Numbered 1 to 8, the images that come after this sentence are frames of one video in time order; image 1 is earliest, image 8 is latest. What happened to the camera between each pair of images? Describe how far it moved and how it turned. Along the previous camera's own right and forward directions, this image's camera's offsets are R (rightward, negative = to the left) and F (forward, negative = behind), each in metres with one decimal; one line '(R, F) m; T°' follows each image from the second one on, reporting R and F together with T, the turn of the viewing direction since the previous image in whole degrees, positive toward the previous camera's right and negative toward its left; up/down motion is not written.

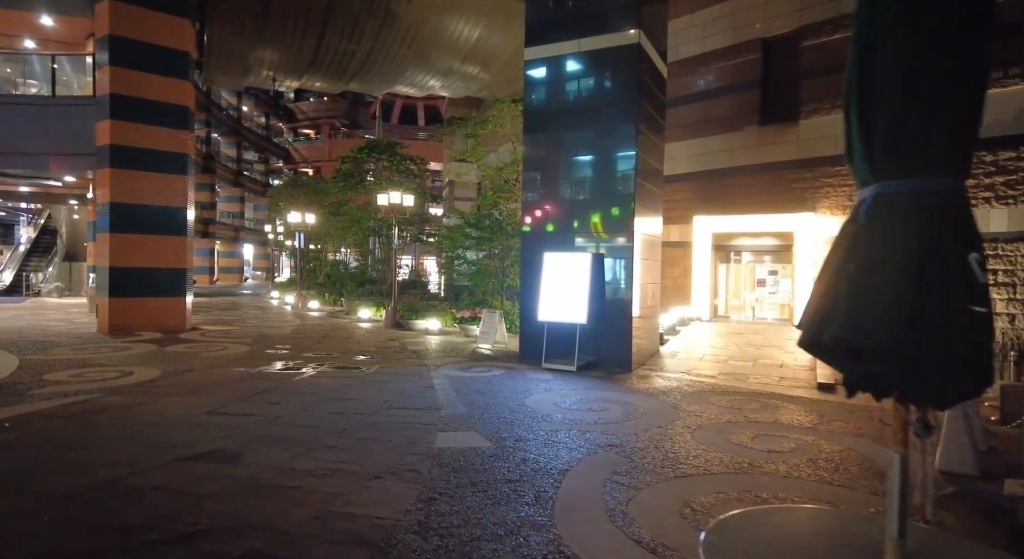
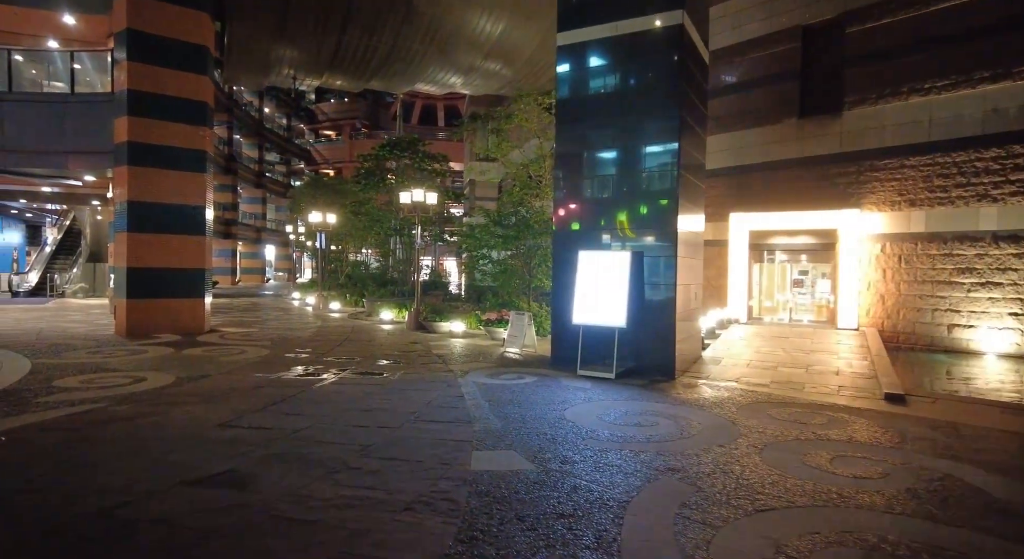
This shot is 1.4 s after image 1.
(-0.2, +0.6) m; -2°
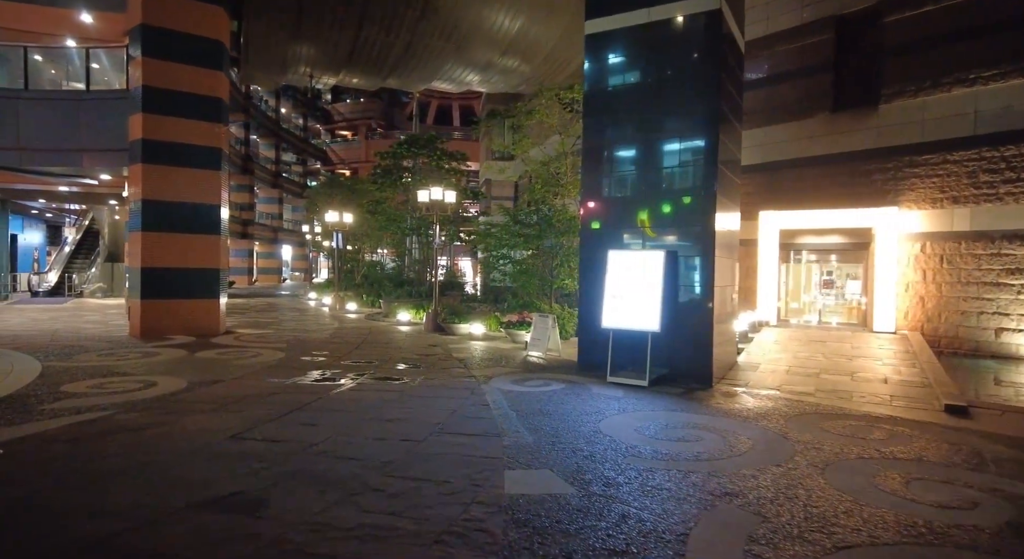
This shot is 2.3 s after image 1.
(-0.2, +0.5) m; -1°
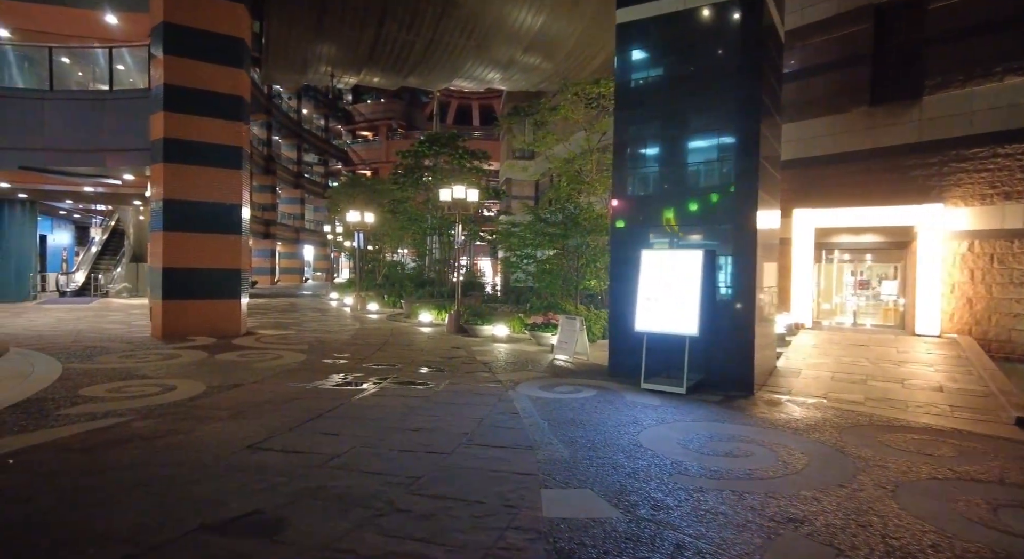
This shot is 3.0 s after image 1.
(-0.1, +0.4) m; -2°
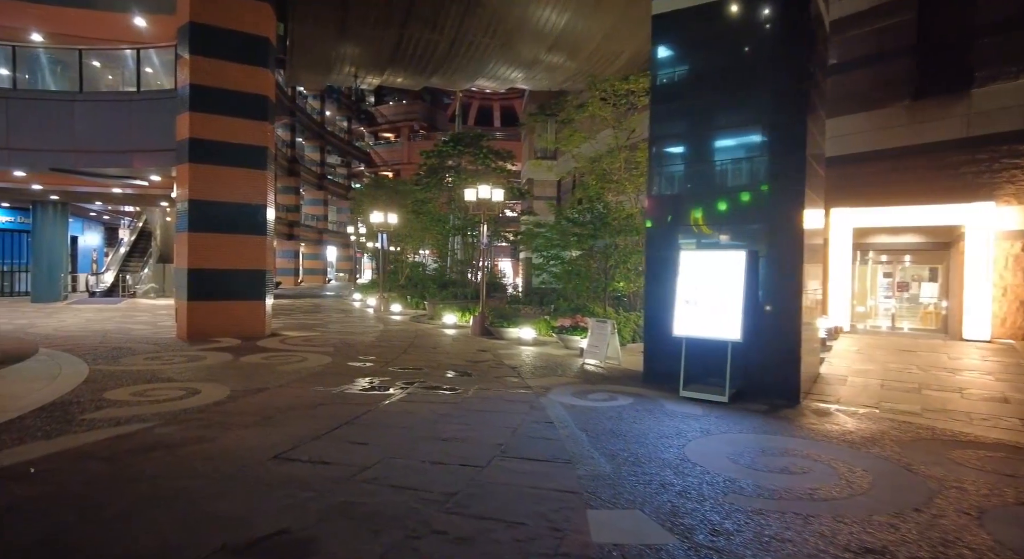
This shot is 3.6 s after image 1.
(-0.2, +0.3) m; -2°
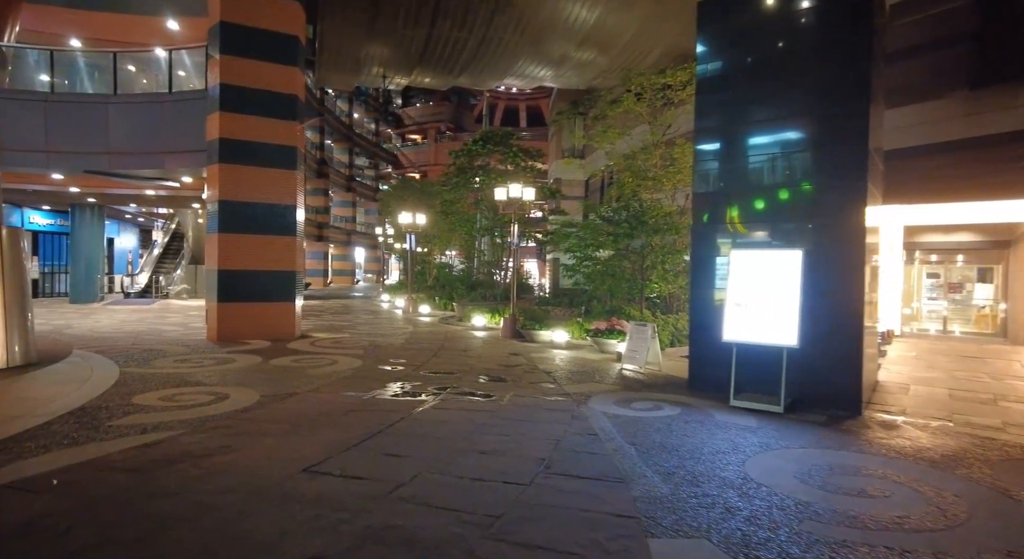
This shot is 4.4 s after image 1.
(-0.2, +0.4) m; -3°
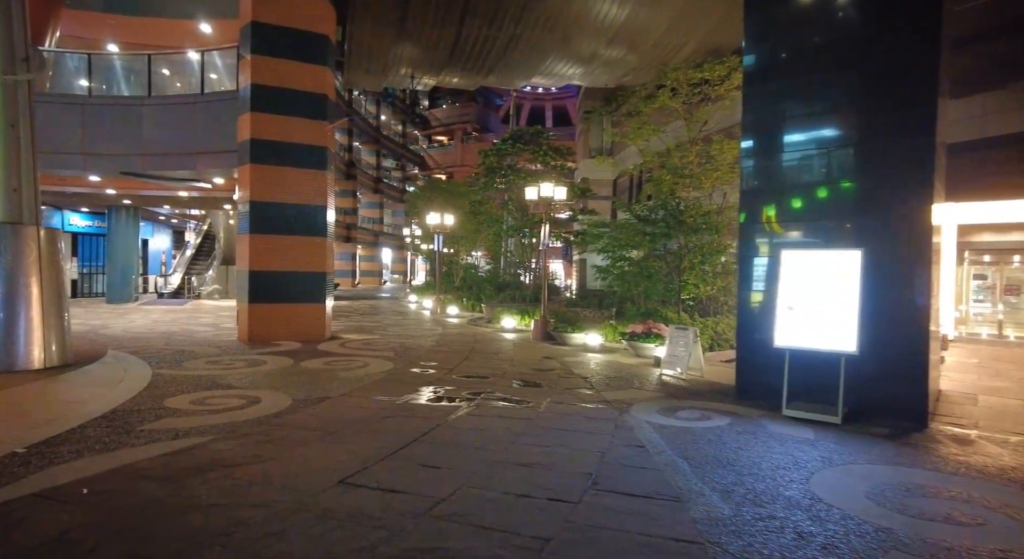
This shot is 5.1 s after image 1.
(-0.2, +0.3) m; -2°
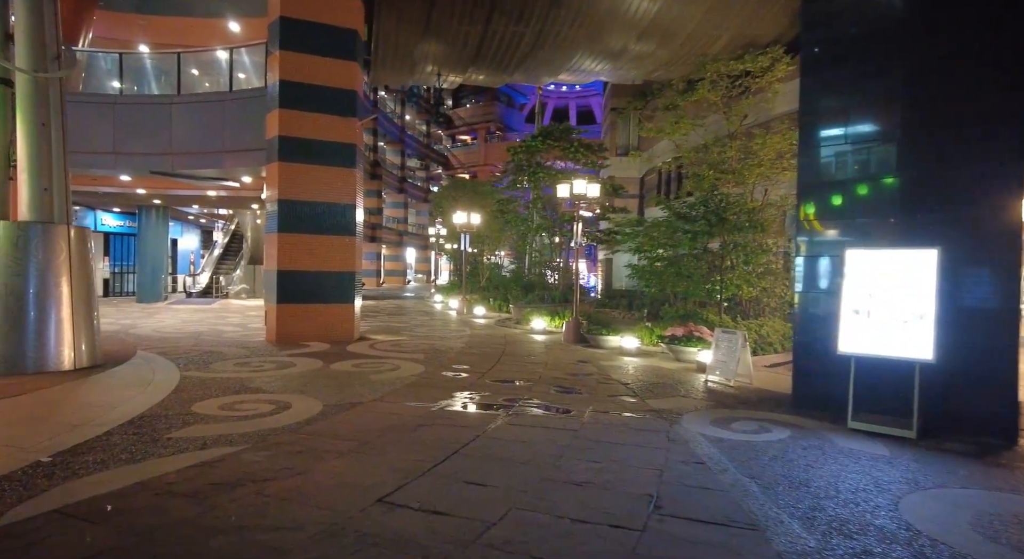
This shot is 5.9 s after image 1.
(-0.2, +0.4) m; -2°
